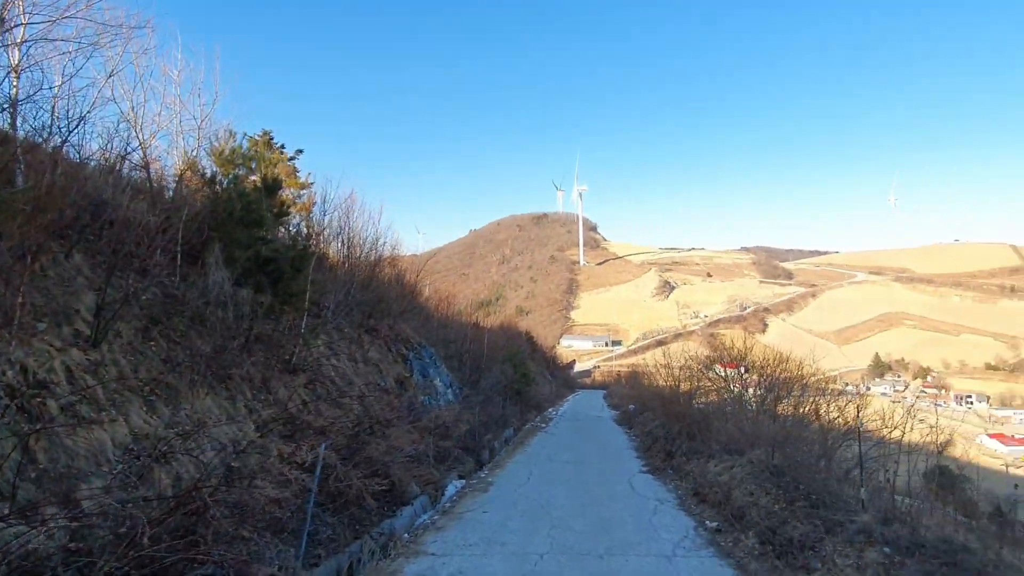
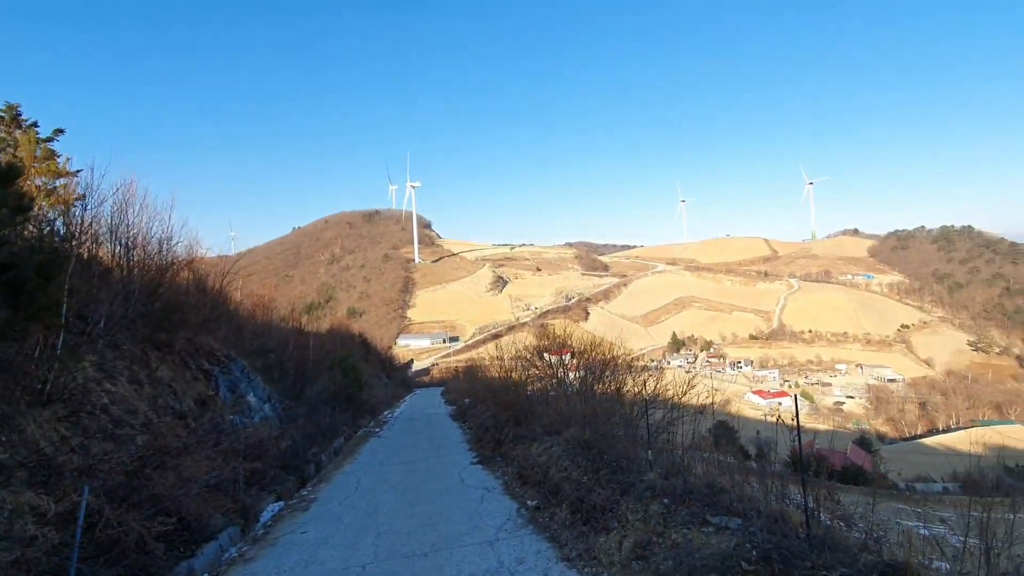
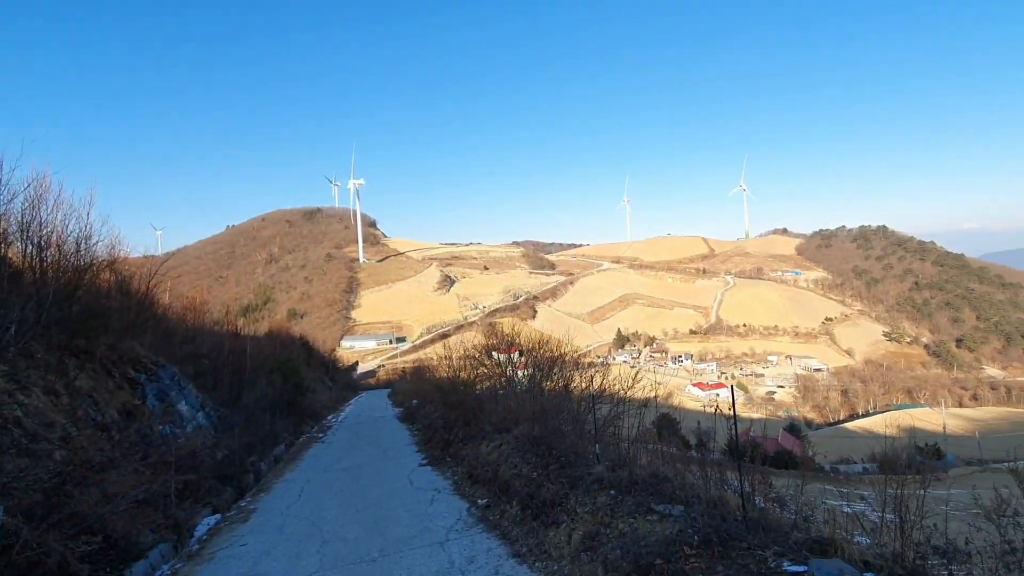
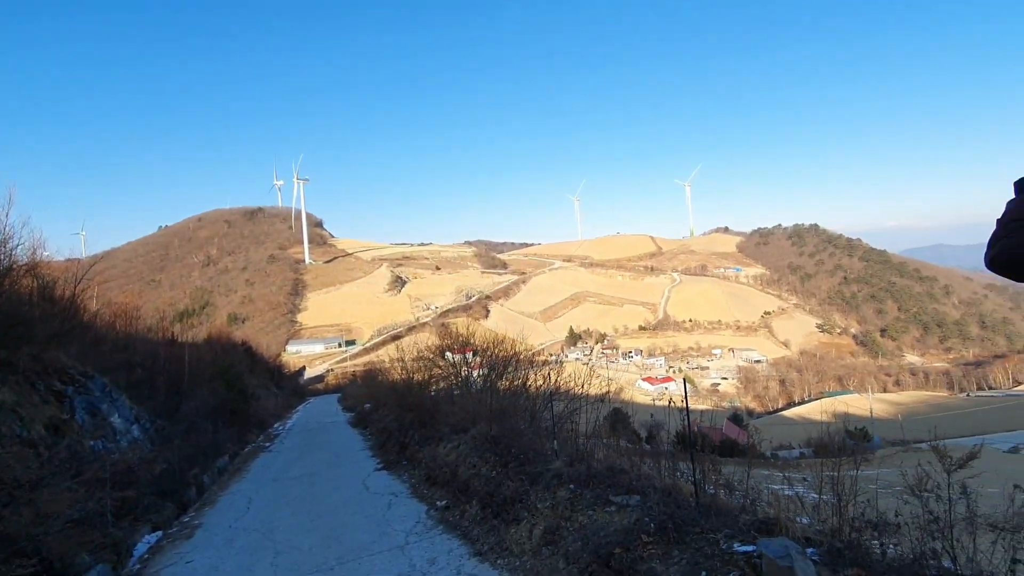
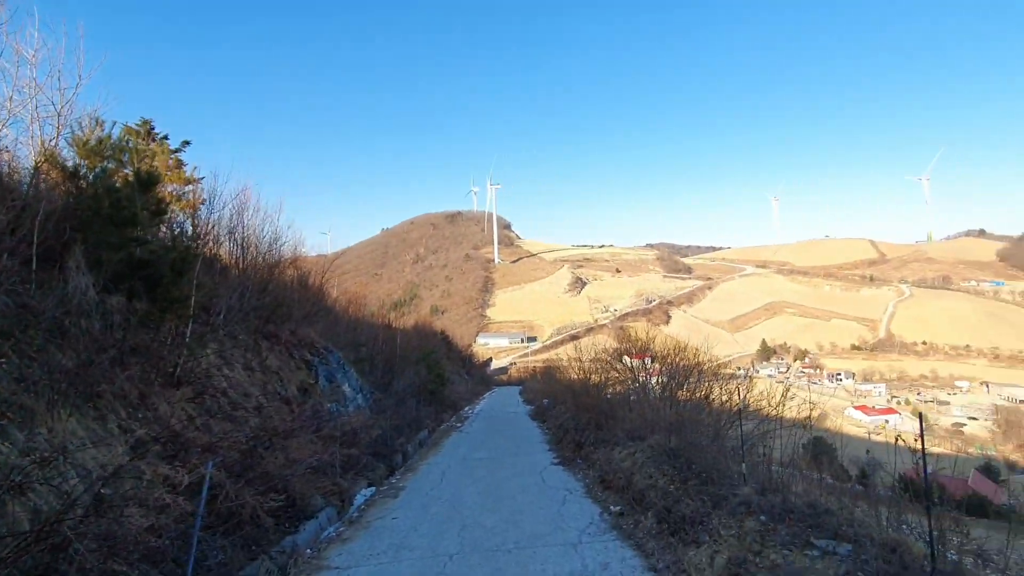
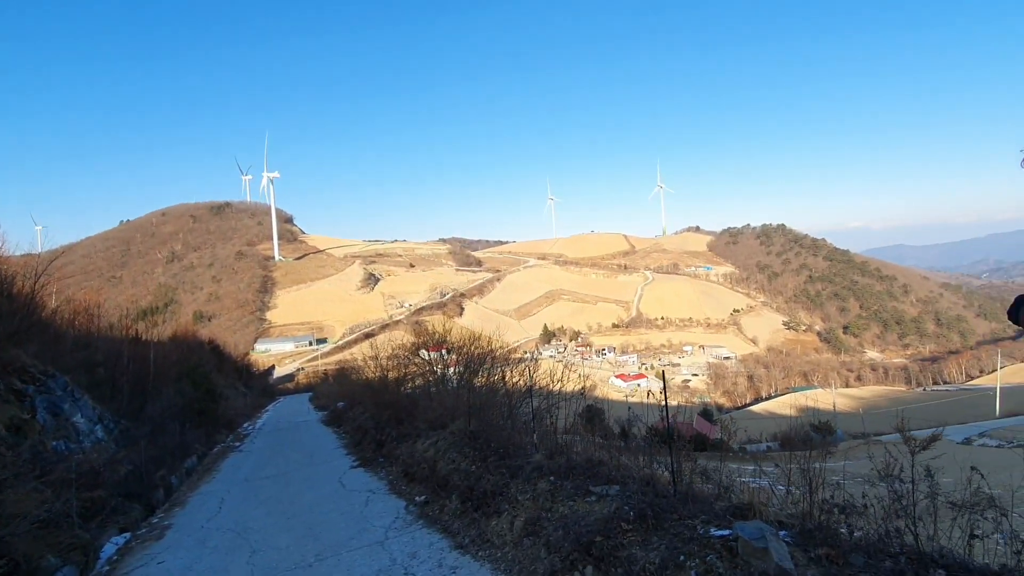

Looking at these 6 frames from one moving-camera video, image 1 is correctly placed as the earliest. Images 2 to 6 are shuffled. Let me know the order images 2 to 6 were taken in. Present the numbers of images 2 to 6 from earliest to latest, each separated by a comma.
5, 2, 3, 4, 6
